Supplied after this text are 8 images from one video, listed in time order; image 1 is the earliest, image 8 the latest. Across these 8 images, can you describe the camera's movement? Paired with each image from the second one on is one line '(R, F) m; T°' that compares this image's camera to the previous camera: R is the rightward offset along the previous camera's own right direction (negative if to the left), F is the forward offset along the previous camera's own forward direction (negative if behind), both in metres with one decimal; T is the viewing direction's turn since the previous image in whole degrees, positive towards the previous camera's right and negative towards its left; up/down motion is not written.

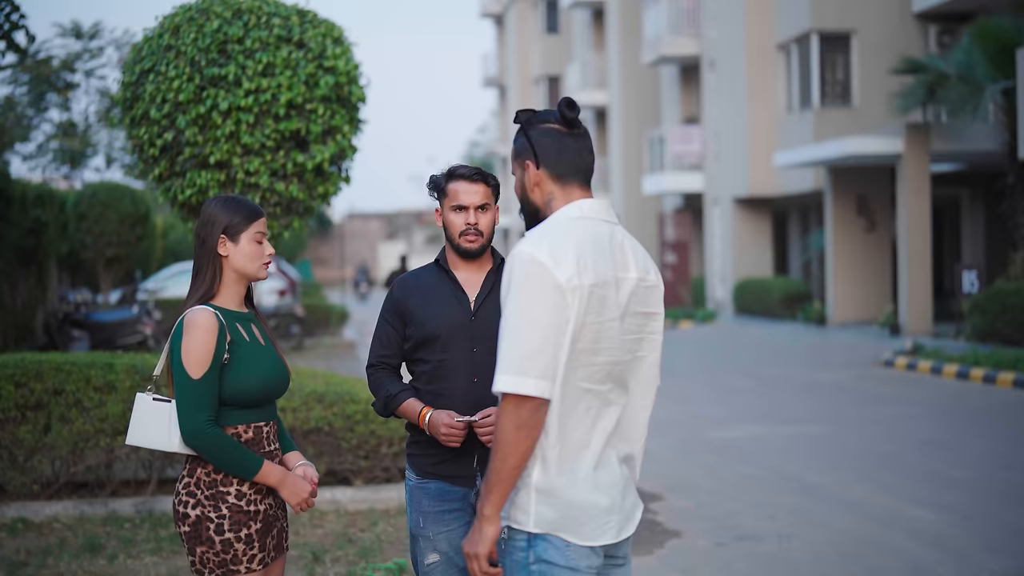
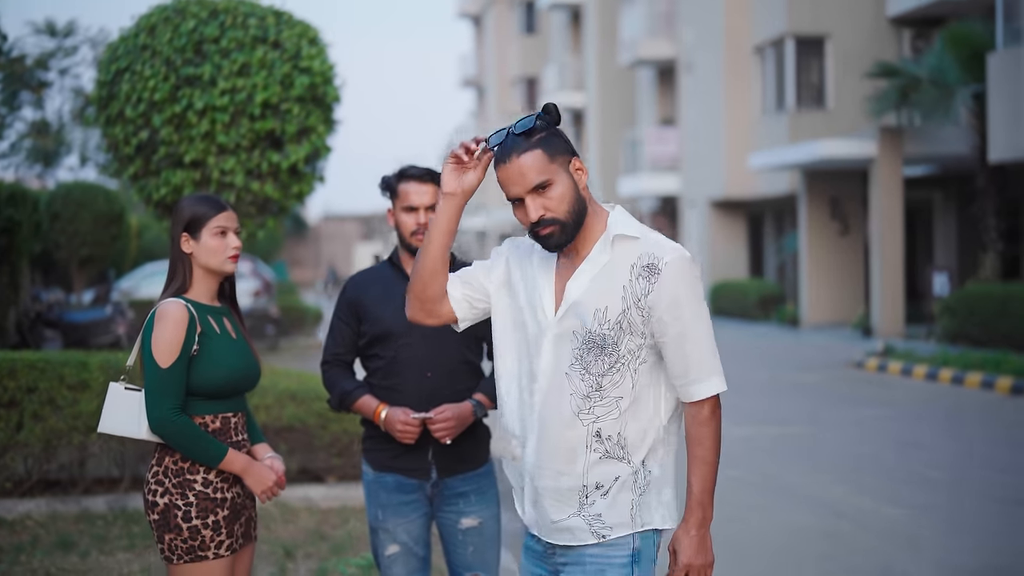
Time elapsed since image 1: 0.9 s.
(+0.2, -0.3) m; -1°
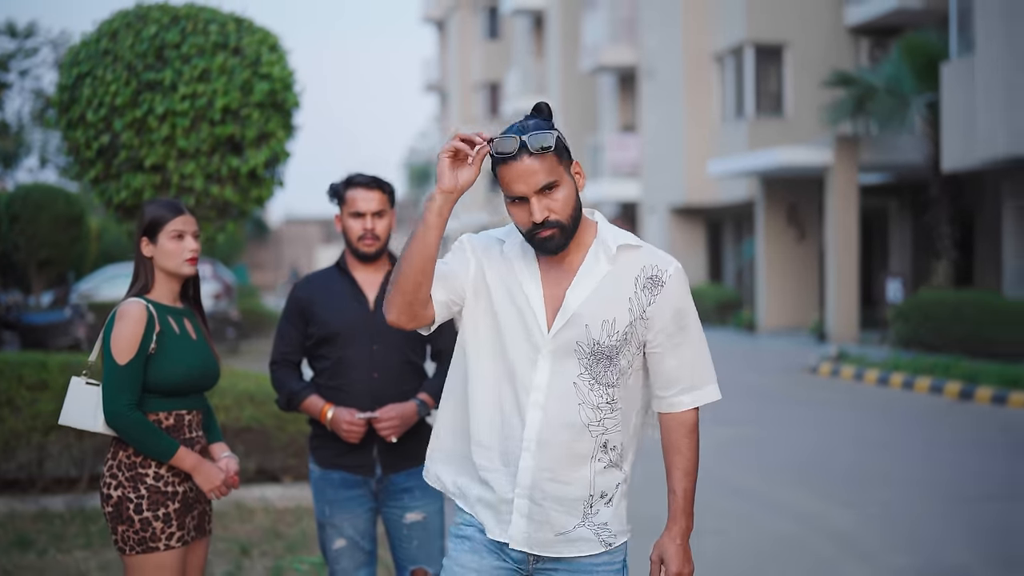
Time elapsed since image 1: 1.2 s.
(0.0, -0.2) m; +2°
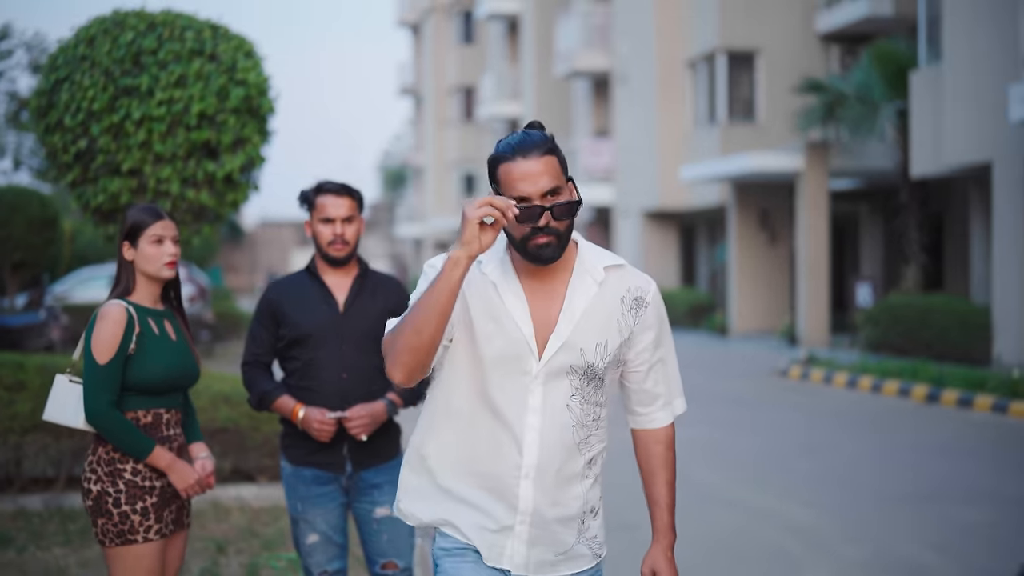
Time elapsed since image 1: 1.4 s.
(0.0, -0.2) m; +1°
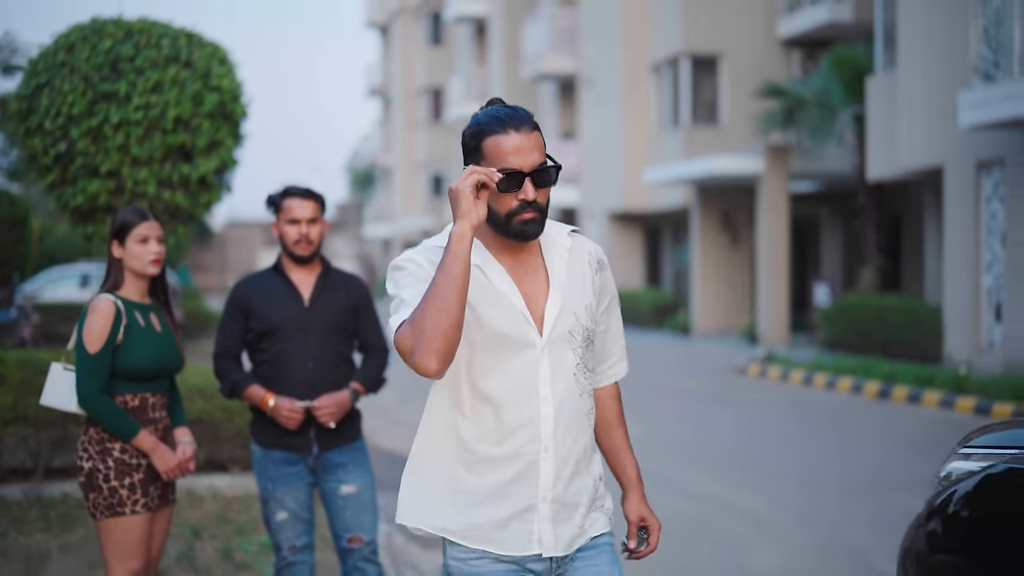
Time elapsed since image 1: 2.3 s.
(0.0, -0.4) m; +1°
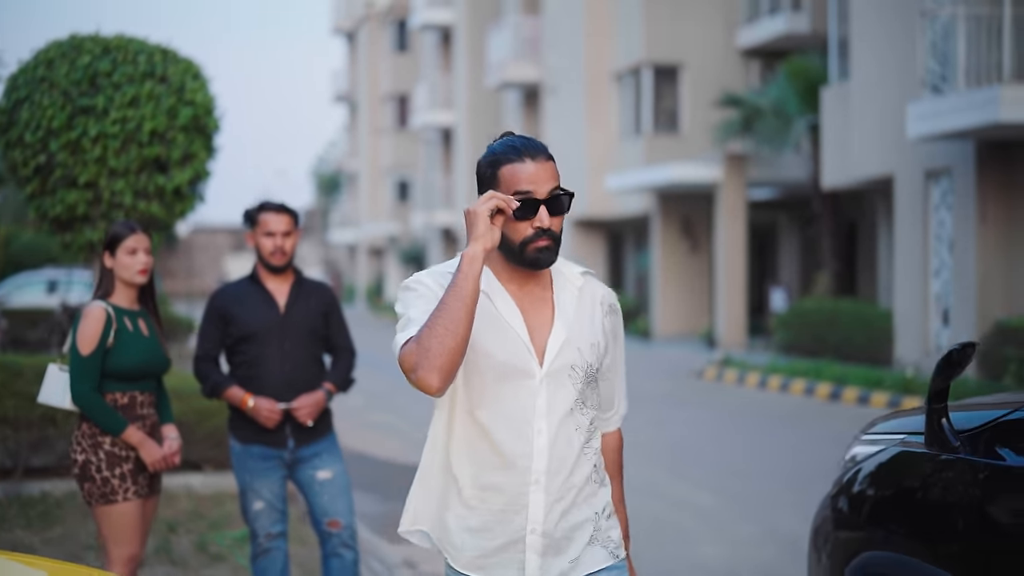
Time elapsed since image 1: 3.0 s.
(0.0, -0.4) m; +1°
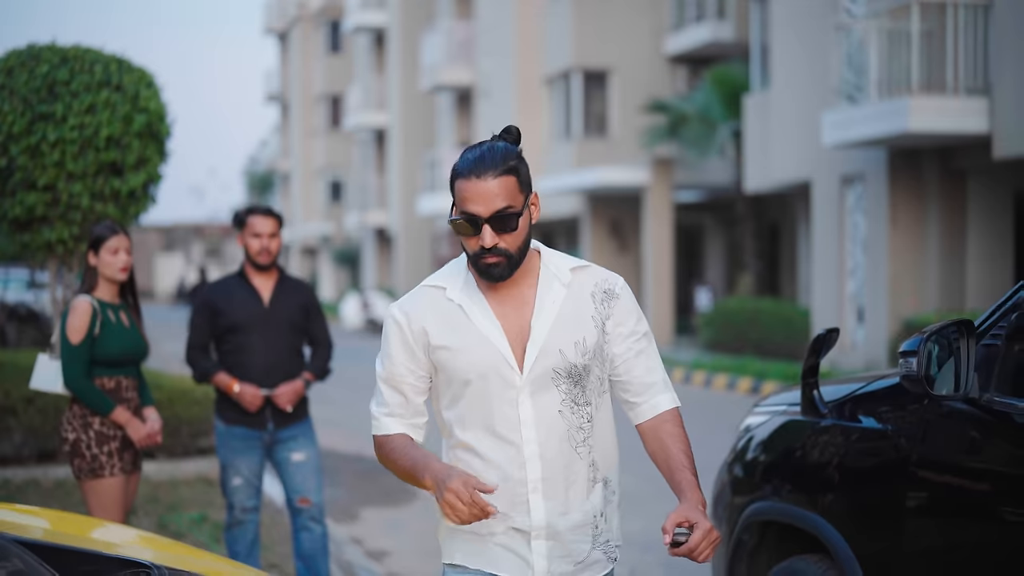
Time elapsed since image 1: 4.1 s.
(0.0, -0.6) m; +3°
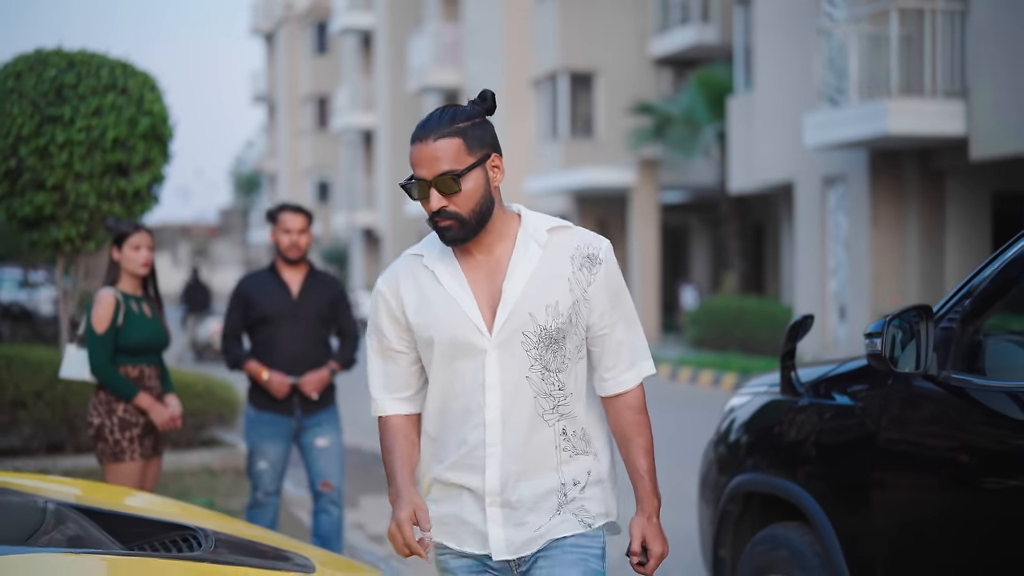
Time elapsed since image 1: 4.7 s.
(-0.1, -0.4) m; +1°
